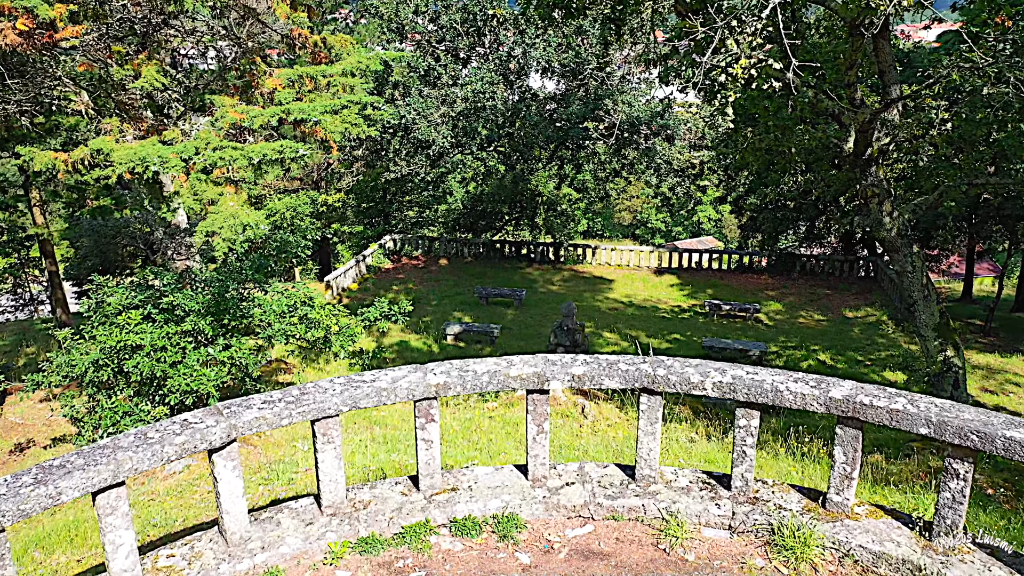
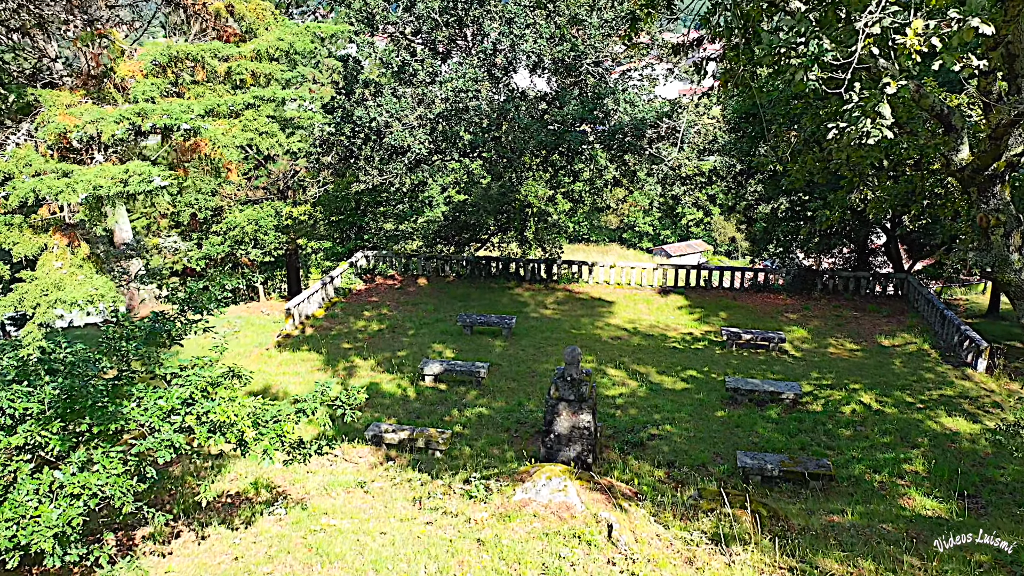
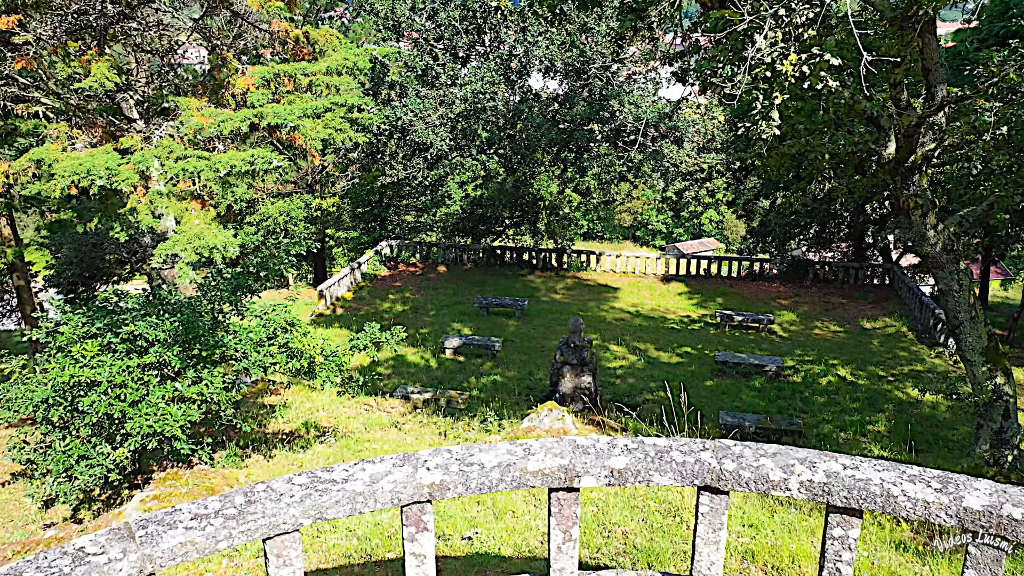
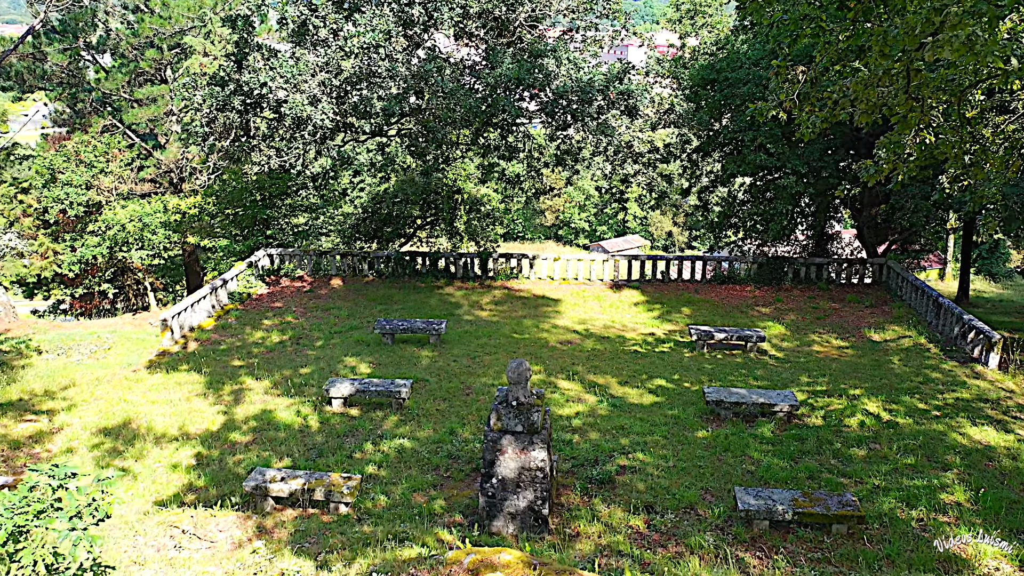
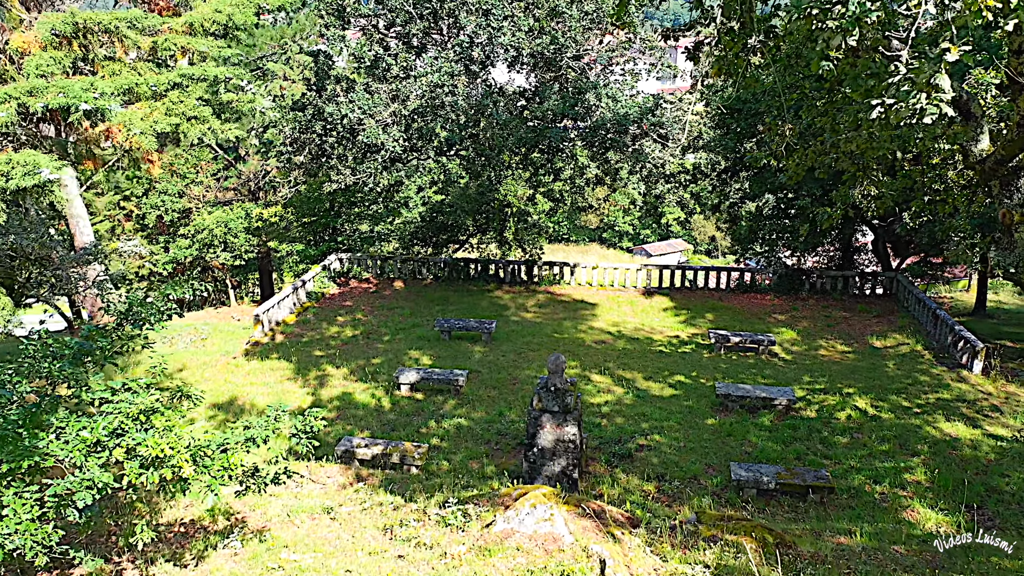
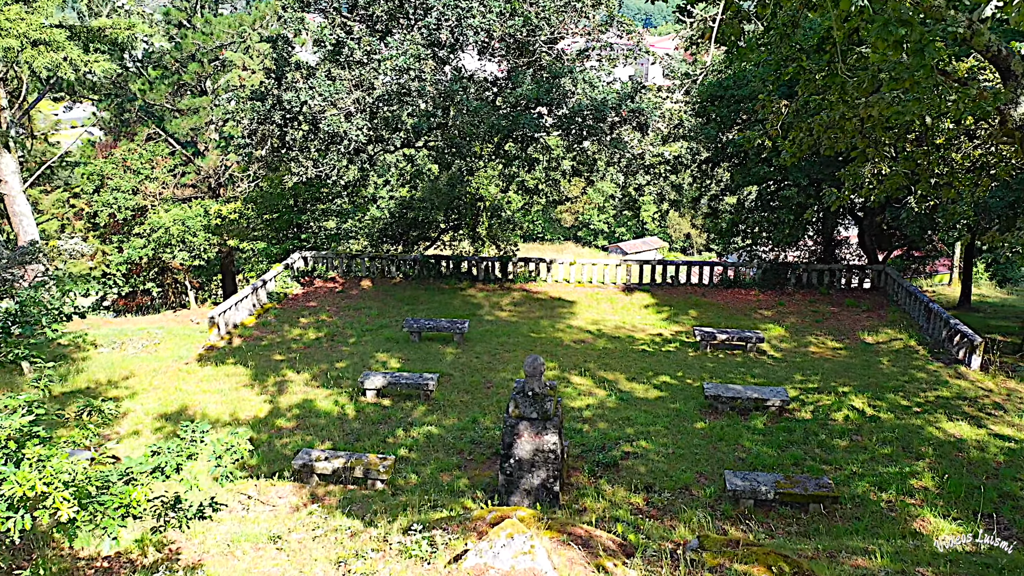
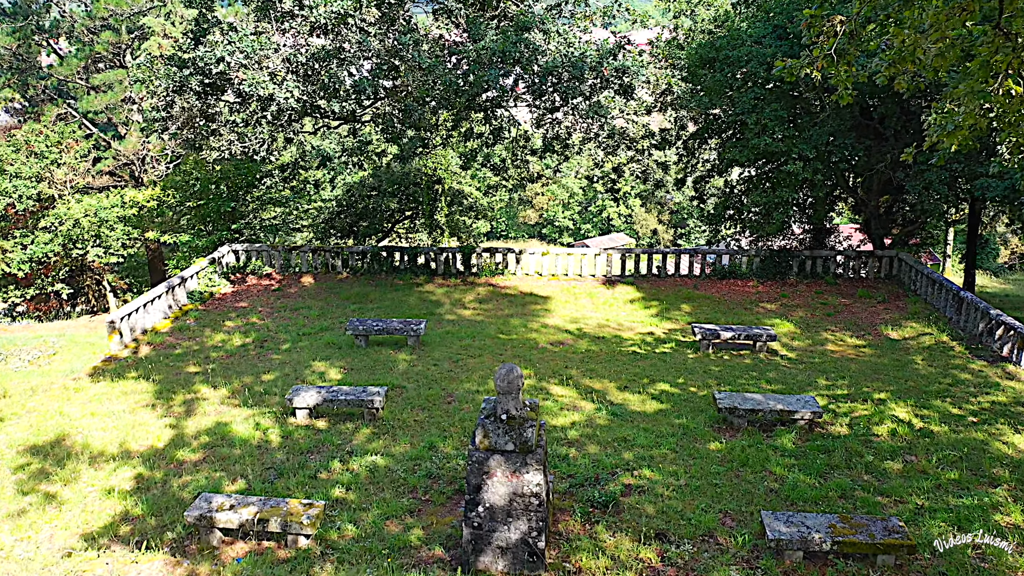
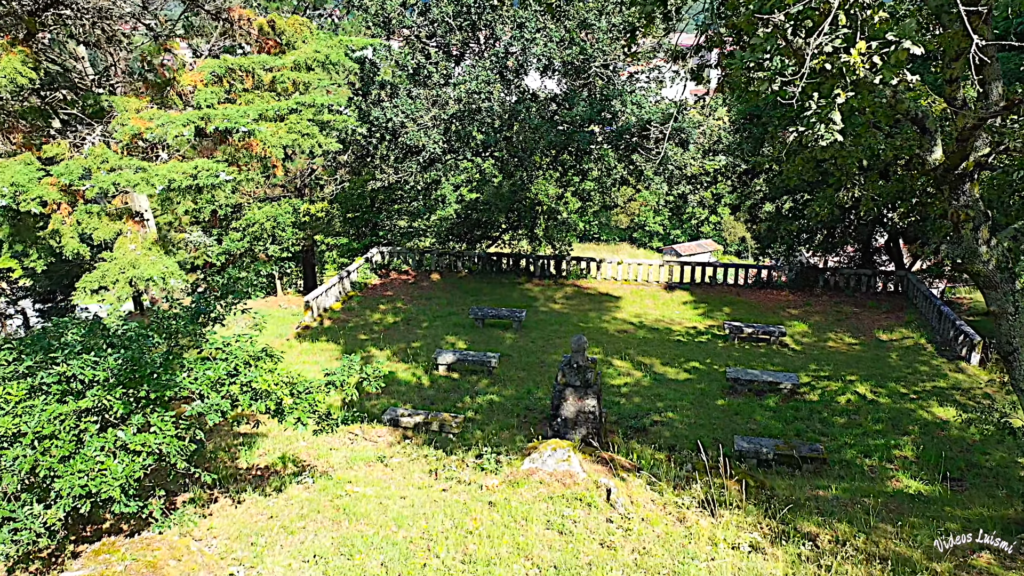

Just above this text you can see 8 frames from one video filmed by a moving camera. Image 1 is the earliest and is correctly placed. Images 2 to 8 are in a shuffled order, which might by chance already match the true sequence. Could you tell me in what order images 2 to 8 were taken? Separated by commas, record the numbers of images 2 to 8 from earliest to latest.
3, 8, 2, 5, 6, 4, 7
